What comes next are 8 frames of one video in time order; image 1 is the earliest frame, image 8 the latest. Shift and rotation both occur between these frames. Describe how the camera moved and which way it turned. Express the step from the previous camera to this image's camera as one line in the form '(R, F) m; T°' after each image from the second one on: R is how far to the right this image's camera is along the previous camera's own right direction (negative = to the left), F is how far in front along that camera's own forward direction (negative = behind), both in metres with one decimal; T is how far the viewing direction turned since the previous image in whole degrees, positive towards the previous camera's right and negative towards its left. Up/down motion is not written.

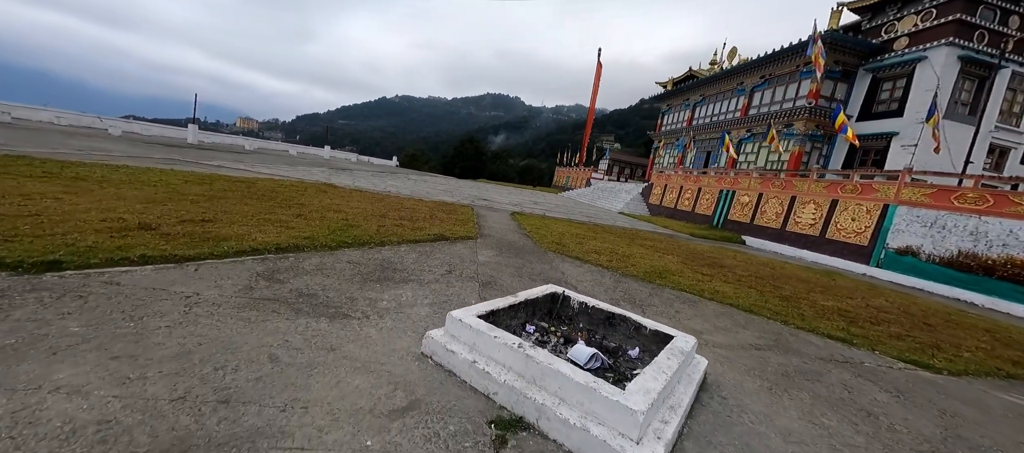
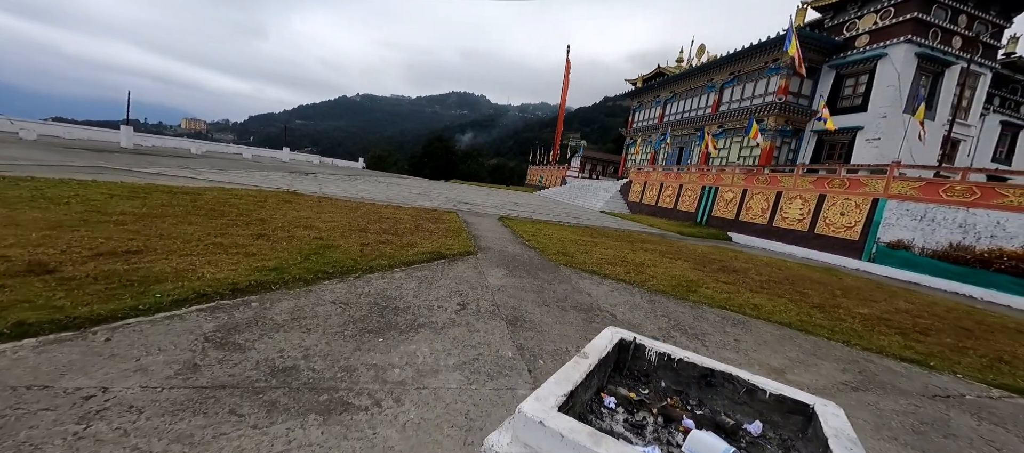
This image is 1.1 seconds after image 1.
(-0.6, +0.9) m; +5°
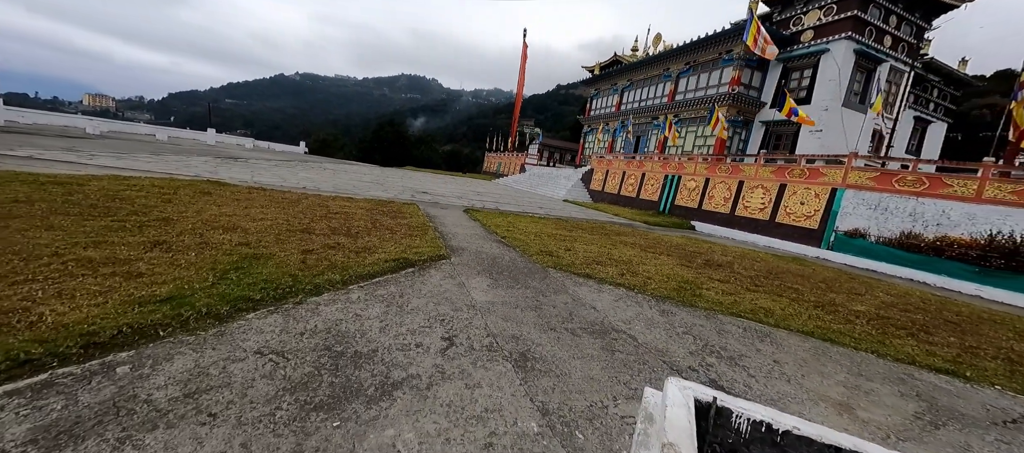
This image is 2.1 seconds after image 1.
(-0.3, +0.9) m; +7°
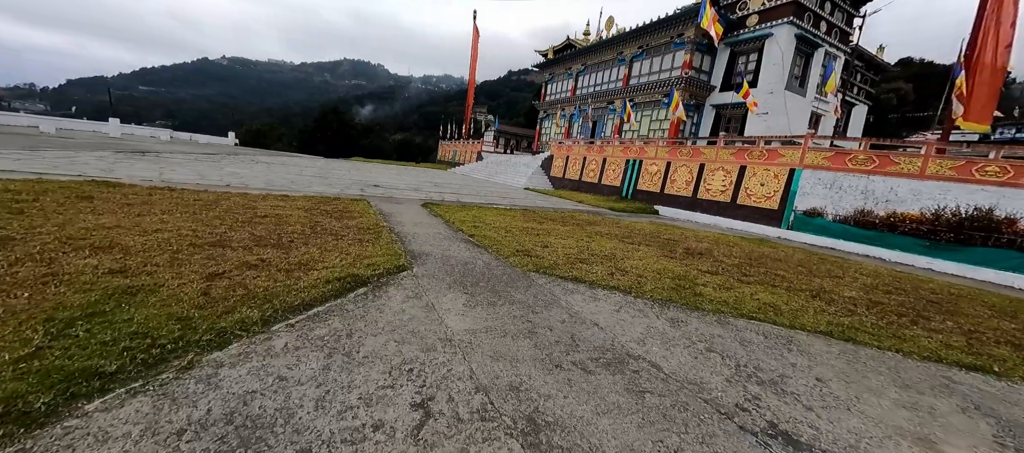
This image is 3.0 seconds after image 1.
(-0.2, +0.8) m; +7°
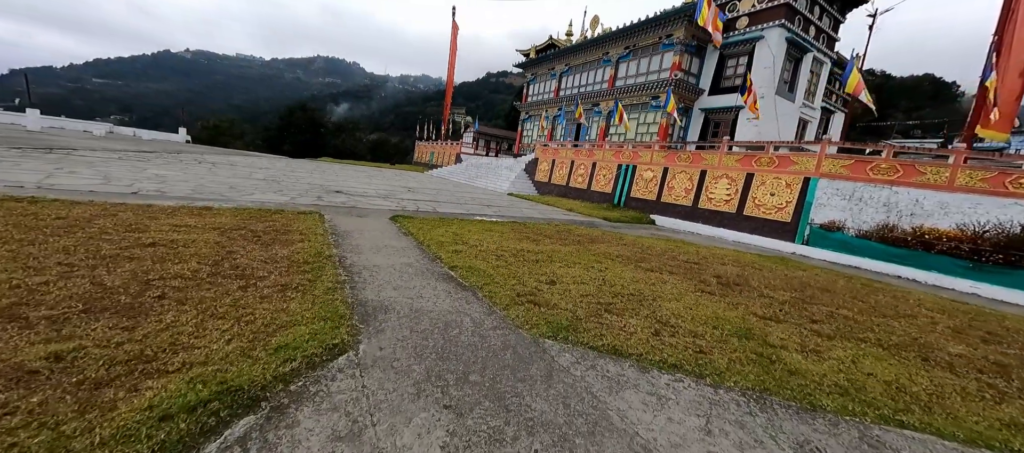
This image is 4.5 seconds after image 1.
(-0.2, +1.5) m; +3°
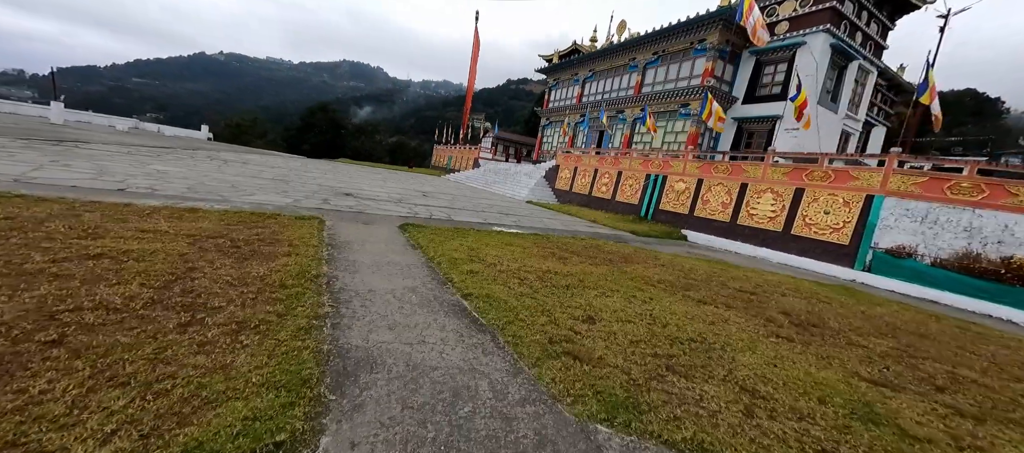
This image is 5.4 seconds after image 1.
(-0.2, +0.9) m; -2°
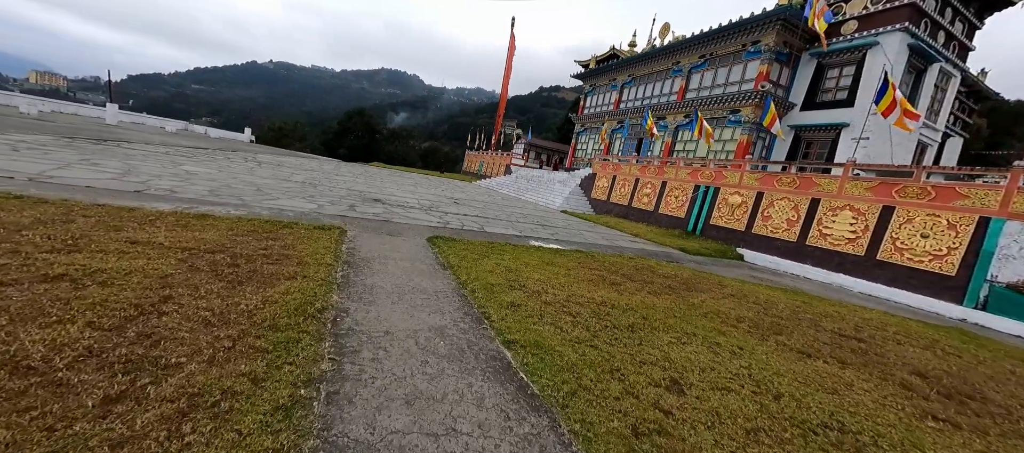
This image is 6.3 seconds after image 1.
(-0.2, +0.8) m; -4°
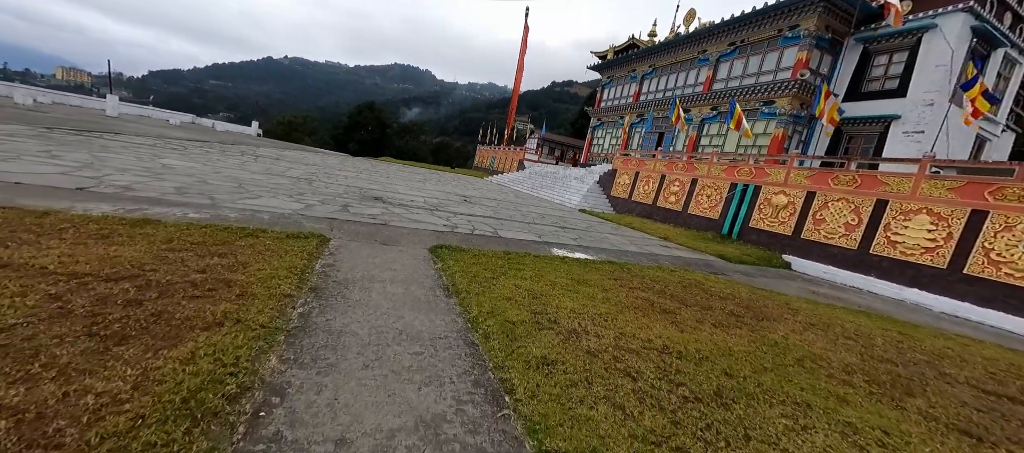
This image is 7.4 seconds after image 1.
(-0.1, +1.2) m; -2°
